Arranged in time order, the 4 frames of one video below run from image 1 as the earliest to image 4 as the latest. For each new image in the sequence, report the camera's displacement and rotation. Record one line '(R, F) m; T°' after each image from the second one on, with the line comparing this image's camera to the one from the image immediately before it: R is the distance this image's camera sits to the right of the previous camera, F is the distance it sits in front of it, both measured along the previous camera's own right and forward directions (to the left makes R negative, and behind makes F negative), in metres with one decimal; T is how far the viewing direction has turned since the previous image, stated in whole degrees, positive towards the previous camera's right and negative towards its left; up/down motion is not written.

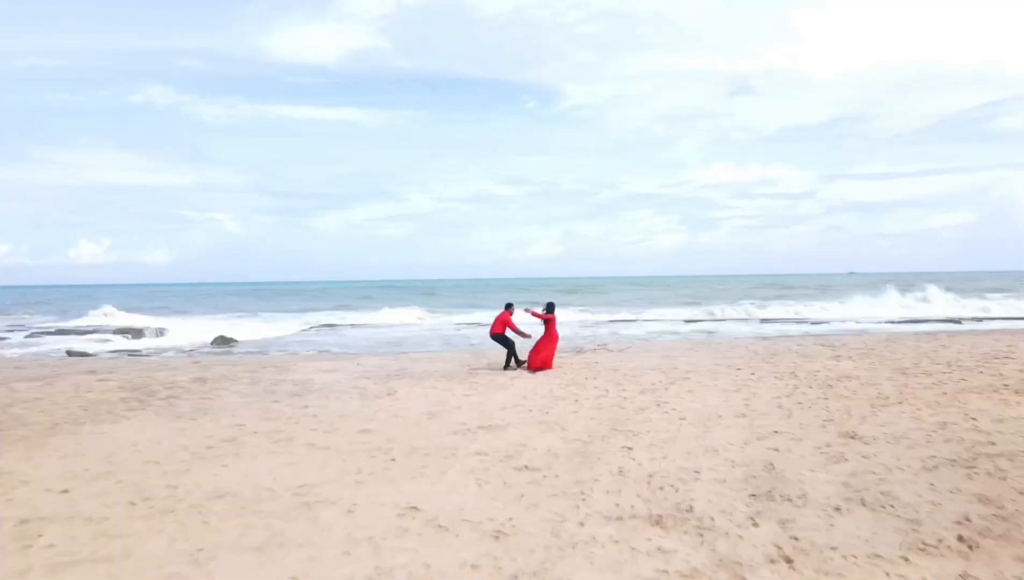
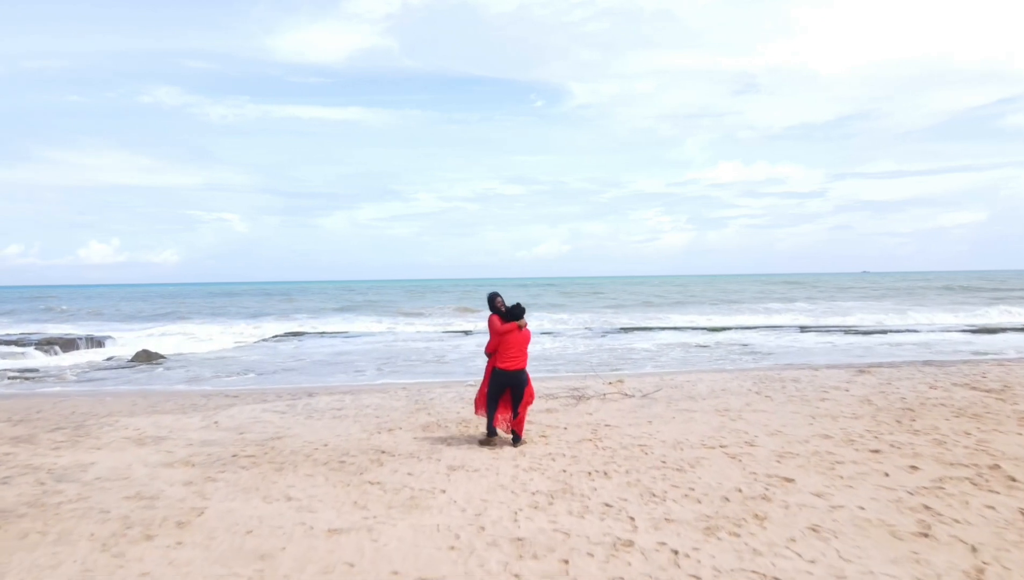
(+0.5, +4.9) m; -1°
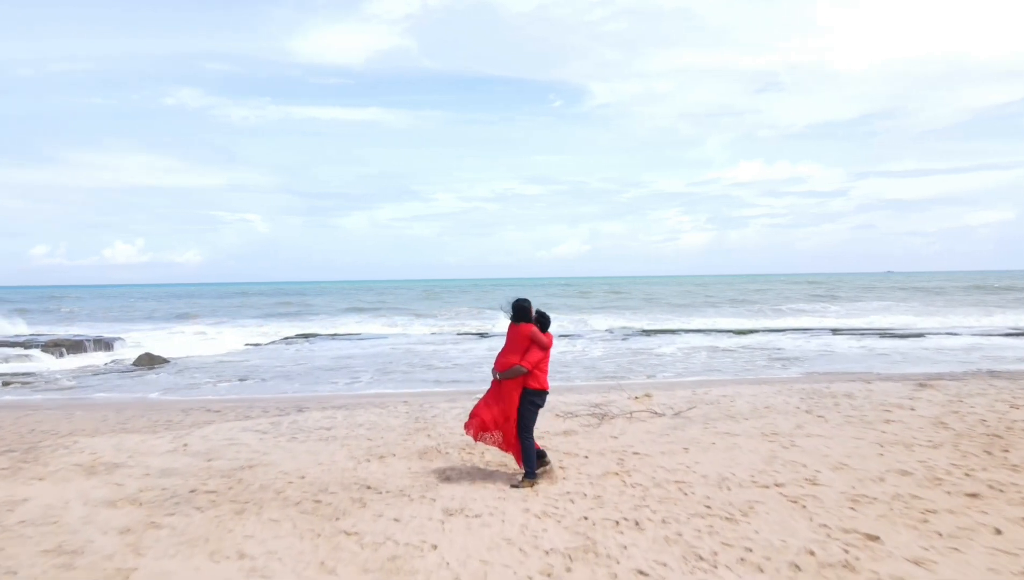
(+0.1, +1.0) m; -1°
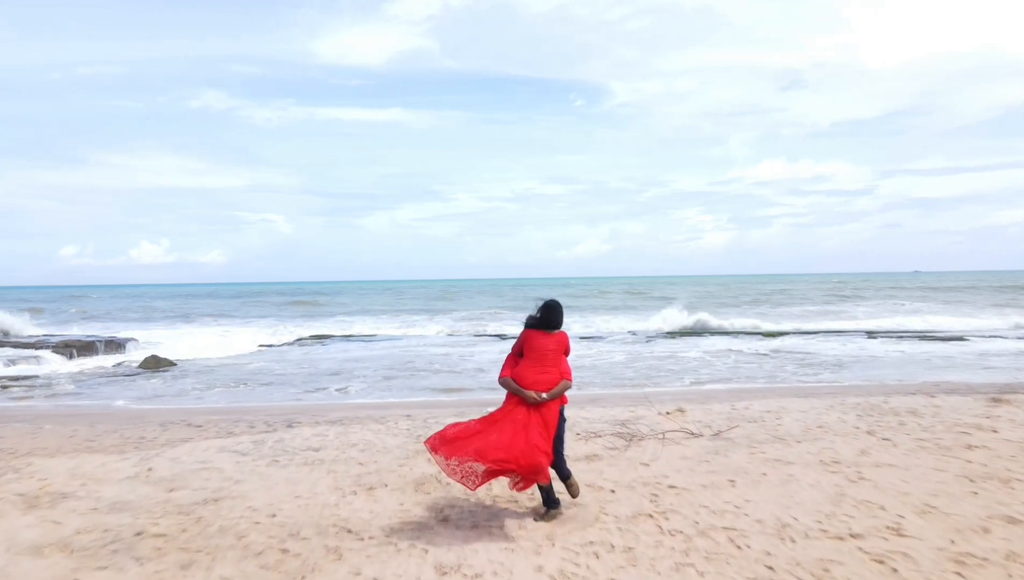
(+0.1, +0.9) m; -2°
